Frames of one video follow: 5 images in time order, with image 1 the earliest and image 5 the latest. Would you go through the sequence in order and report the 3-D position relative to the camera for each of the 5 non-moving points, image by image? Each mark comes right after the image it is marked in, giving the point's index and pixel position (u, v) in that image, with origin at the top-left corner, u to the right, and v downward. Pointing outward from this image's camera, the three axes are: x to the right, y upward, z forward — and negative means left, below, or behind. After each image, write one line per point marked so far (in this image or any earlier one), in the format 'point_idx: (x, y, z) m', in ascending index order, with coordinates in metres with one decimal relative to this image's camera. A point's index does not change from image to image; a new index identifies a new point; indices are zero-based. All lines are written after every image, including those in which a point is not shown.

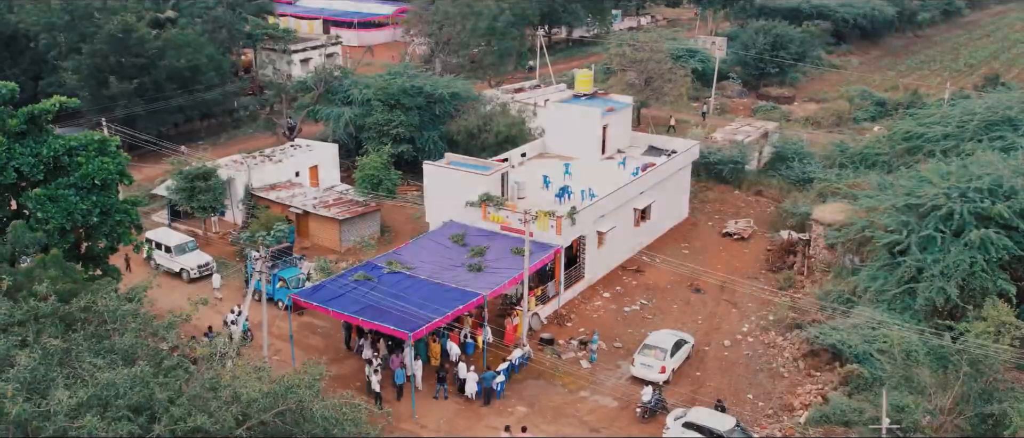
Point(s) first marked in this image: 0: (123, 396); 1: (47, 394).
0: (-4.4, -2.0, +17.5) m
1: (-5.2, -2.0, +17.2) m
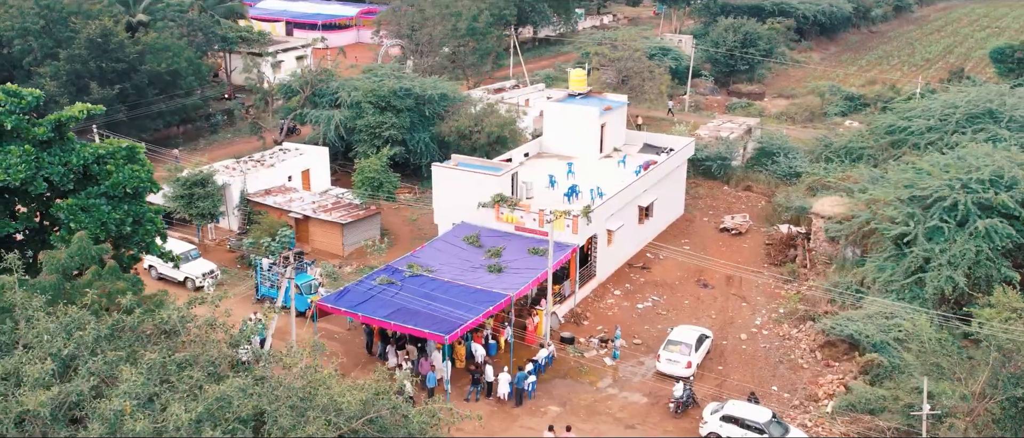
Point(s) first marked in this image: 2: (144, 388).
0: (-3.1, -2.1, +17.3) m
1: (-3.9, -2.1, +17.0) m
2: (-4.1, -2.0, +17.1) m
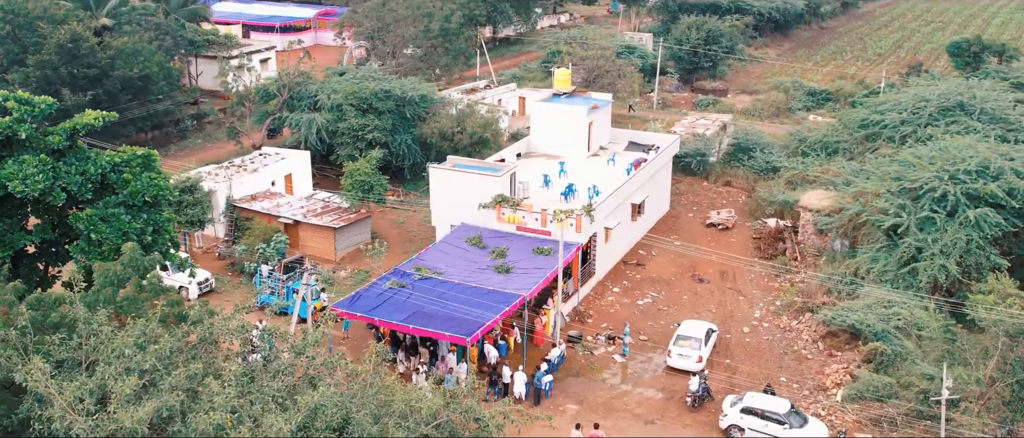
0: (-2.1, -2.2, +17.2) m
1: (-2.9, -2.3, +16.8) m
2: (-3.0, -2.1, +16.9) m
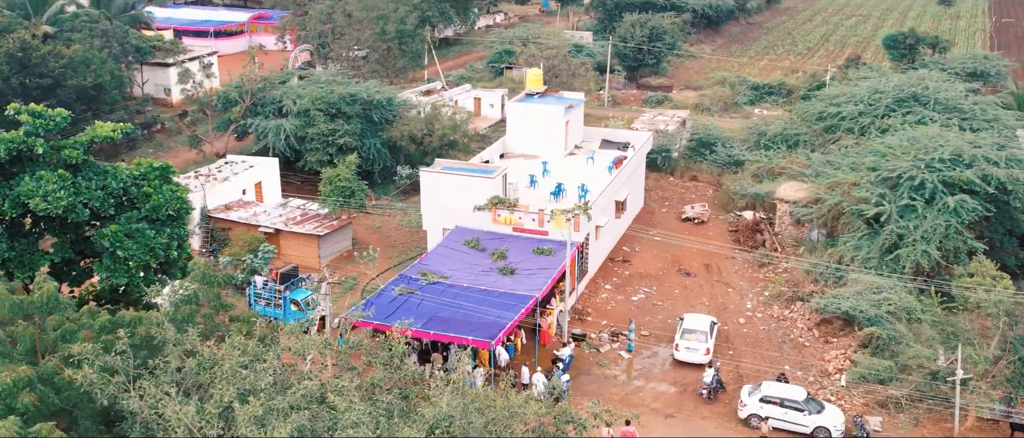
0: (-0.7, -2.3, +17.0) m
1: (-1.4, -2.4, +16.5) m
2: (-1.6, -2.2, +16.6) m
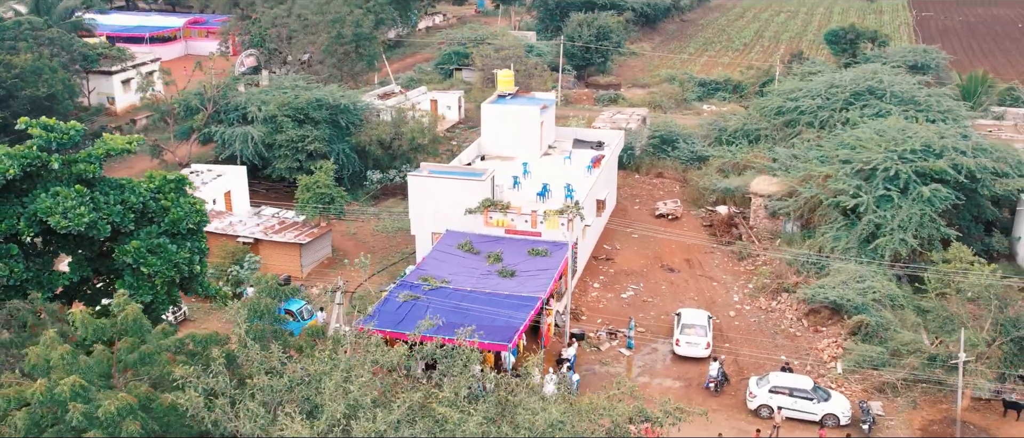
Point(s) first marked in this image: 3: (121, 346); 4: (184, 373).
0: (+0.4, -2.3, +16.8) m
1: (-0.2, -2.4, +16.2) m
2: (-0.4, -2.2, +16.3) m
3: (-4.3, -1.4, +16.9) m
4: (-3.5, -1.6, +15.9) m
